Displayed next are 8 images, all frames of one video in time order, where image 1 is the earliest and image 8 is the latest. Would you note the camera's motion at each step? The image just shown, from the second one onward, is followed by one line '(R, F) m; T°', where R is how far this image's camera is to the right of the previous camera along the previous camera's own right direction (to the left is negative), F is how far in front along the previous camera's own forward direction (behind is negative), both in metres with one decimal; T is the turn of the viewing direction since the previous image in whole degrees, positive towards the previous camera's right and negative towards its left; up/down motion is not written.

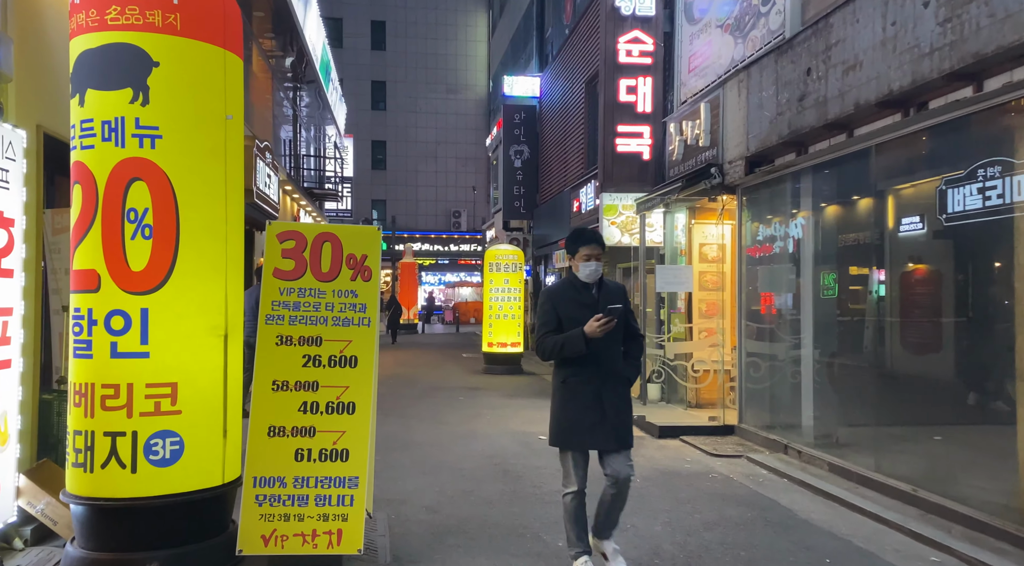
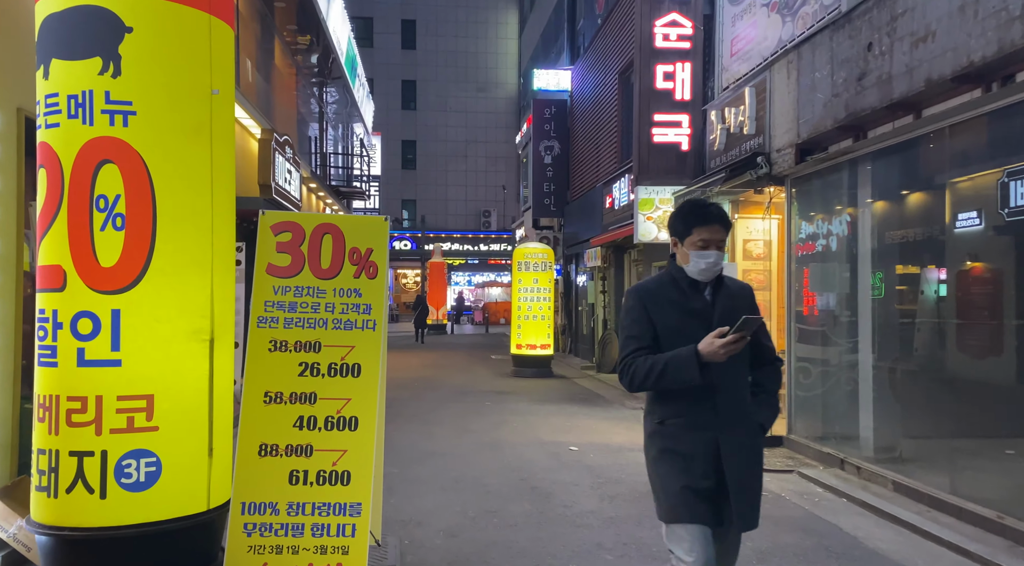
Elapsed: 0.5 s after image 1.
(0.0, +0.6) m; -2°
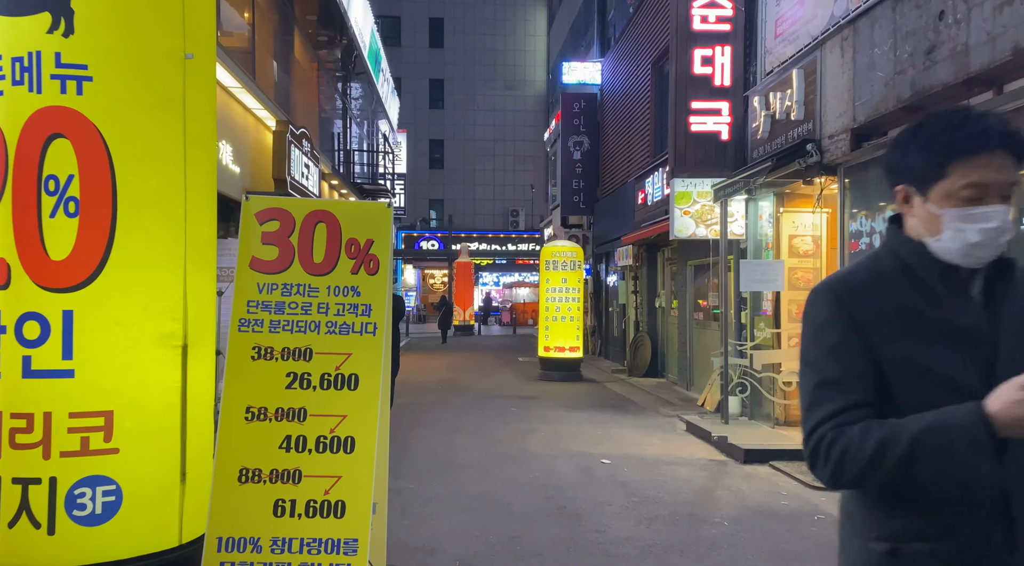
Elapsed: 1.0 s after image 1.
(0.0, +0.6) m; -2°
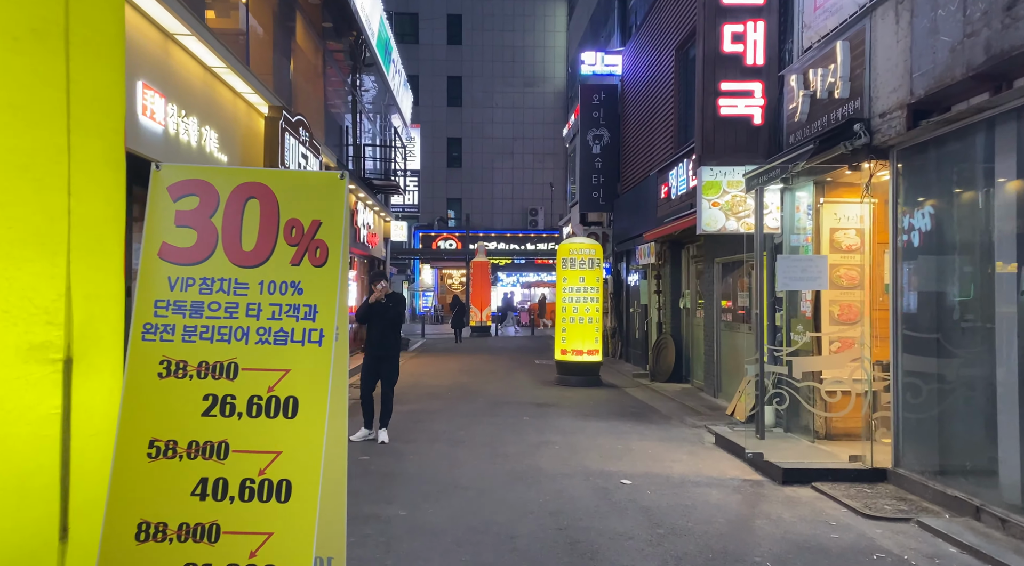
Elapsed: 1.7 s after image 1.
(+0.1, +0.8) m; -2°
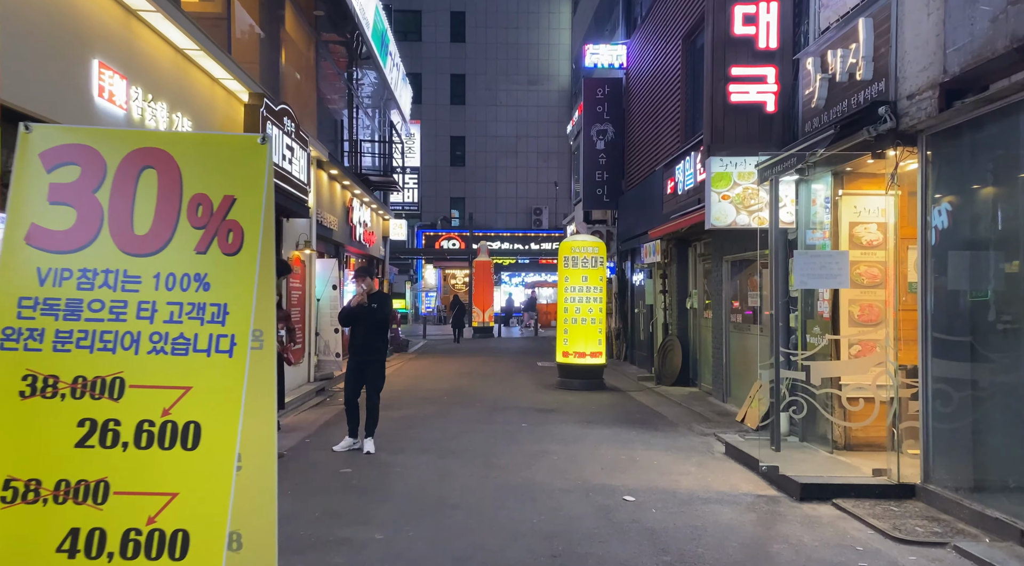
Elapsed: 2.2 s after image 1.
(+0.1, +0.6) m; 0°
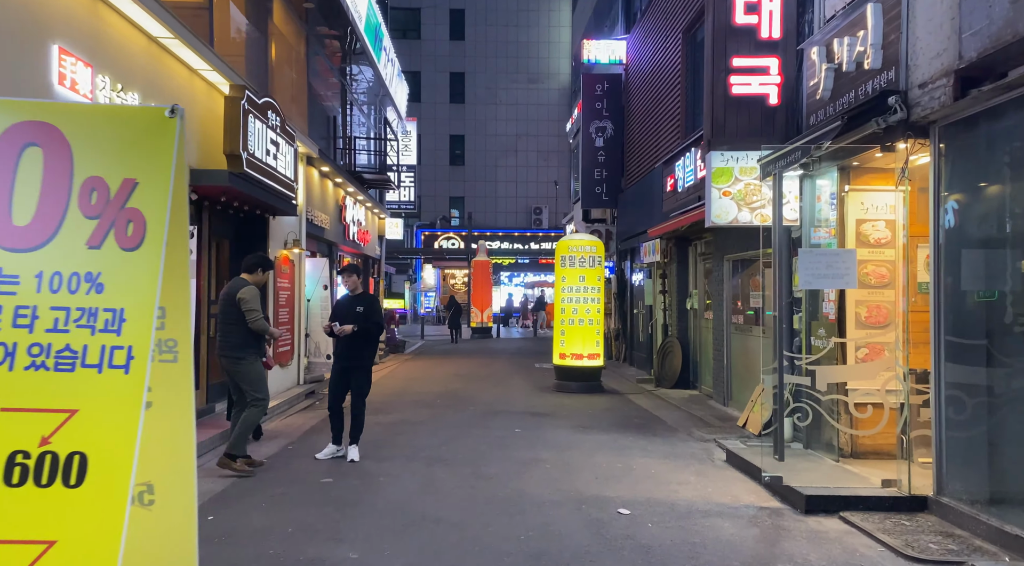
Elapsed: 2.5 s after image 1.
(+0.1, +0.3) m; 0°
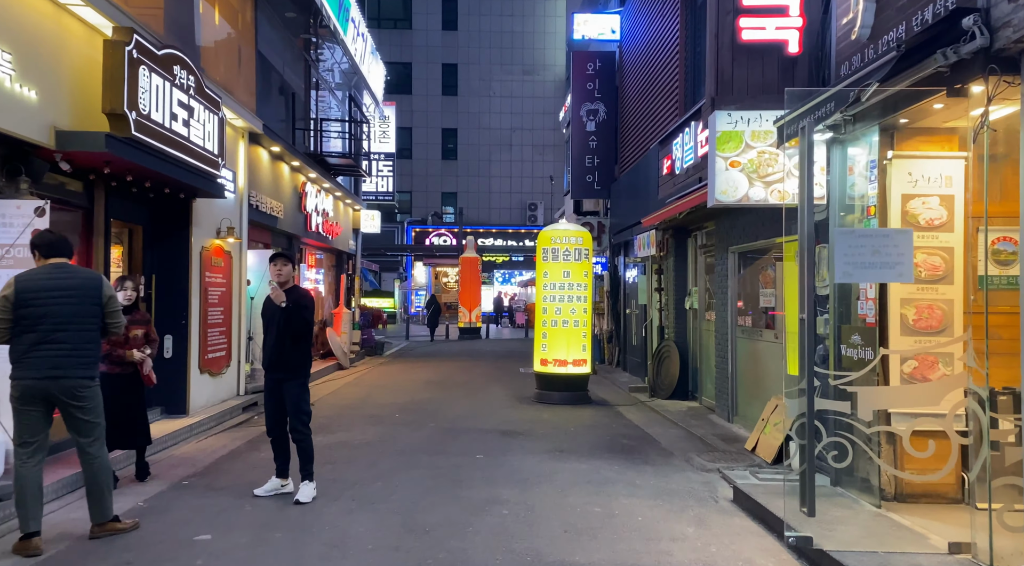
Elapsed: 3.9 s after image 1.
(+0.4, +1.7) m; 0°
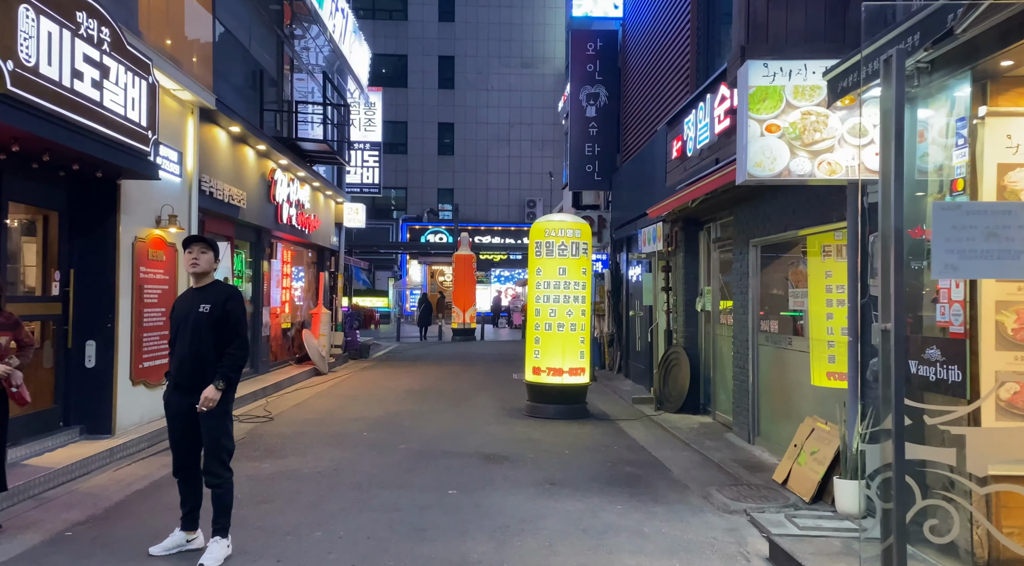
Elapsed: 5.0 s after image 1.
(+0.2, +1.4) m; 0°
